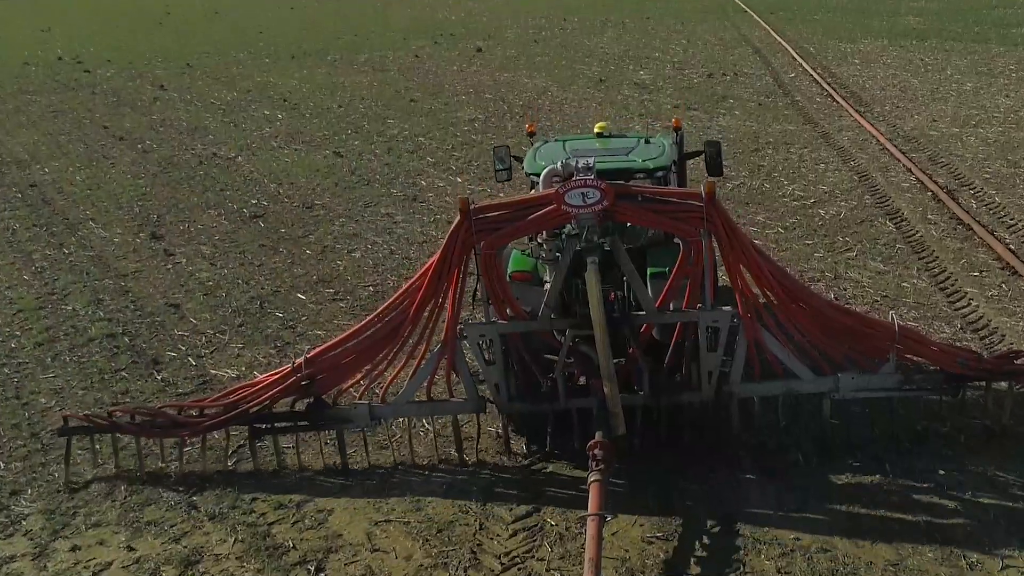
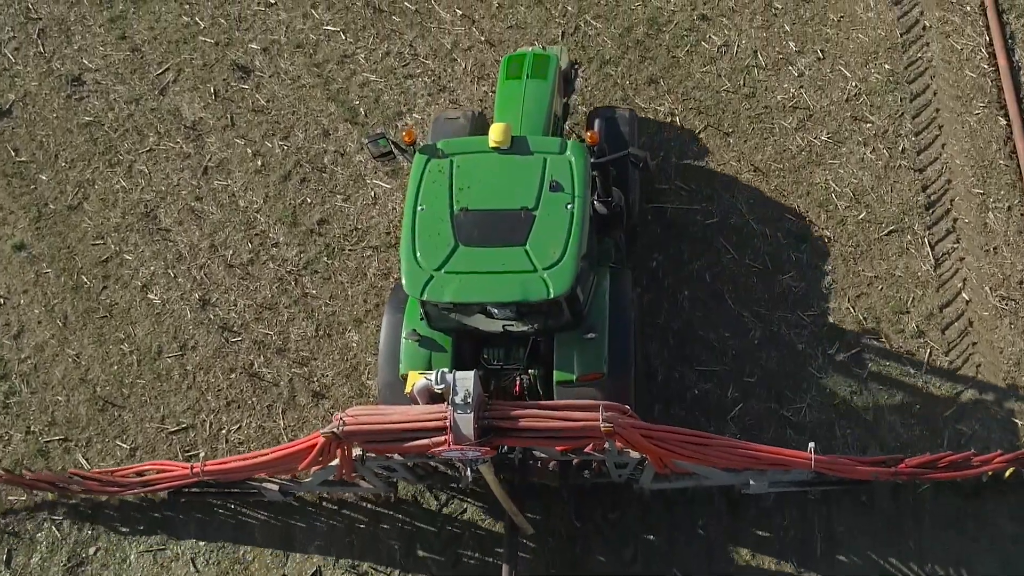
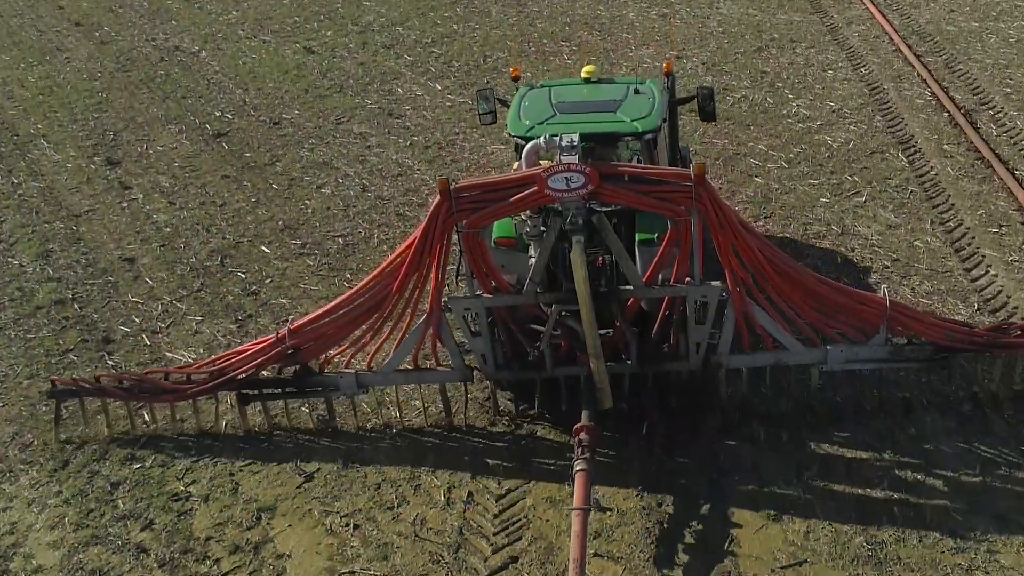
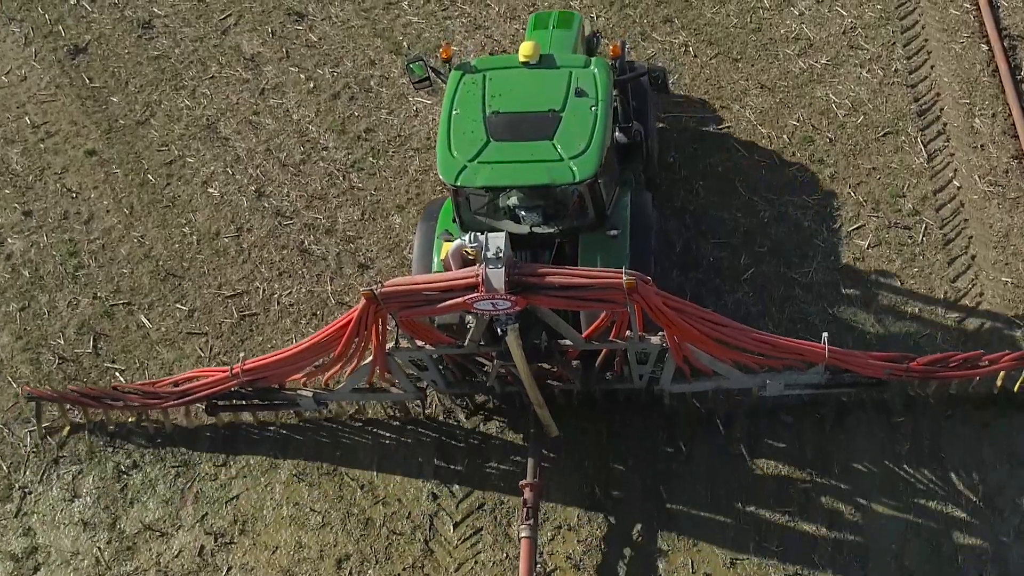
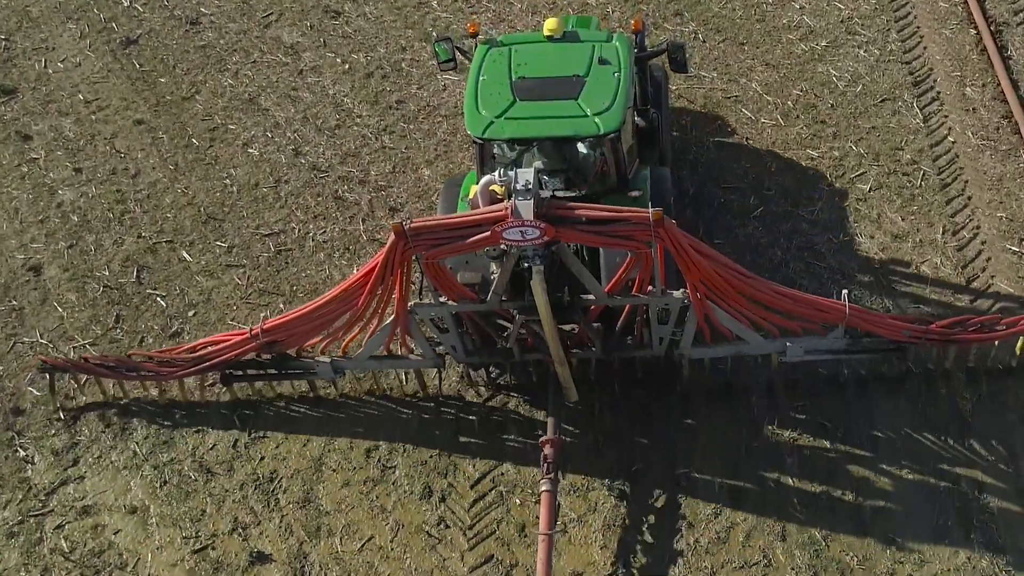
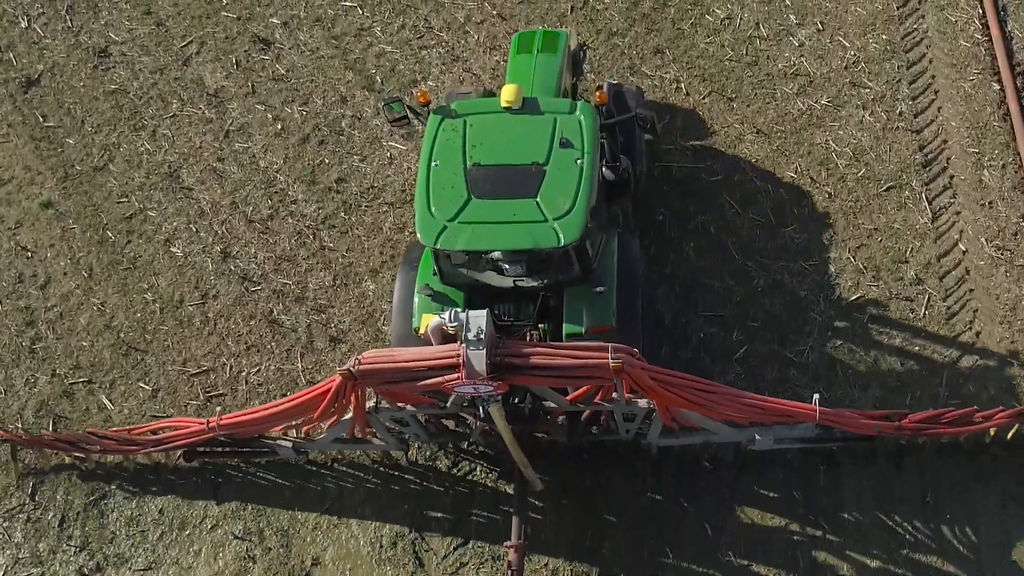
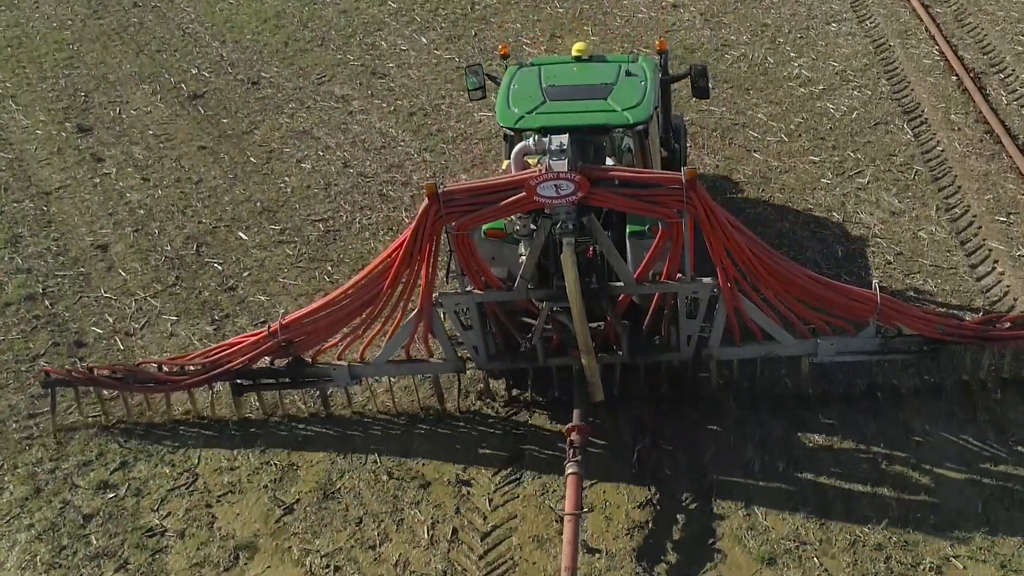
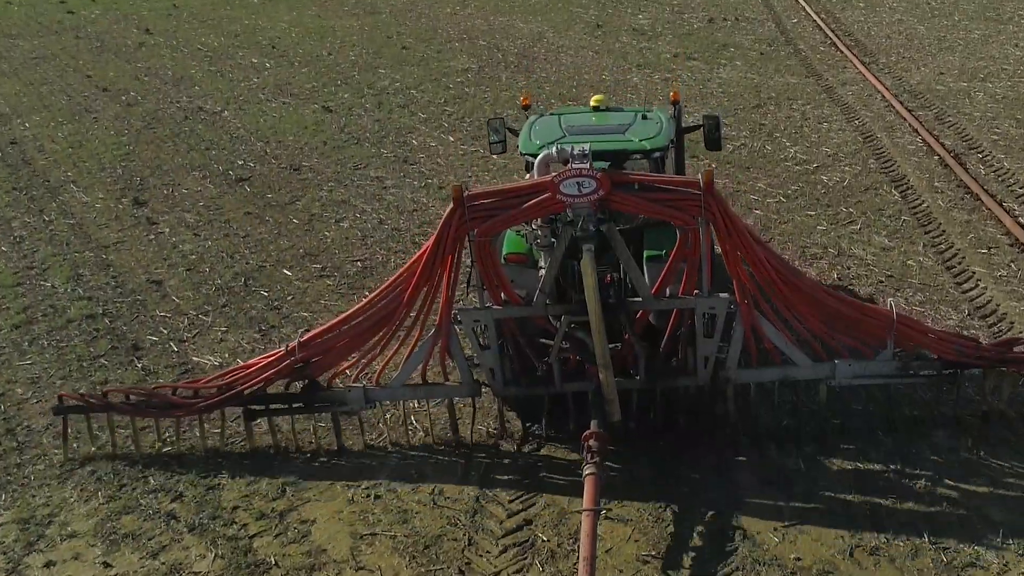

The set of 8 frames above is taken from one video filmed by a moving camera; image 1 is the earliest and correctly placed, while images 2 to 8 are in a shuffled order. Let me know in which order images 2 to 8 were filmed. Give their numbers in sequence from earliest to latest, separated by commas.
8, 3, 7, 5, 4, 6, 2
